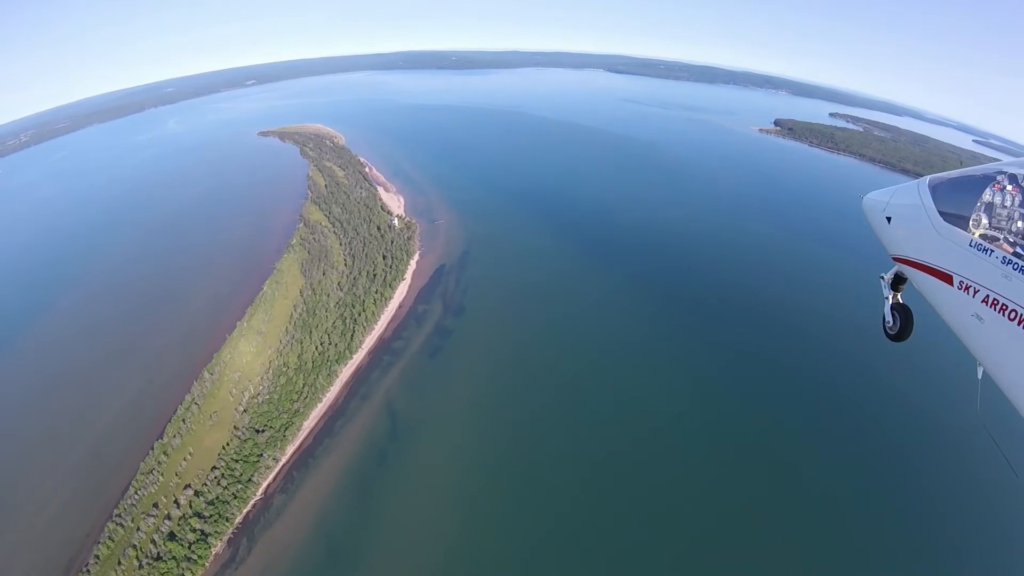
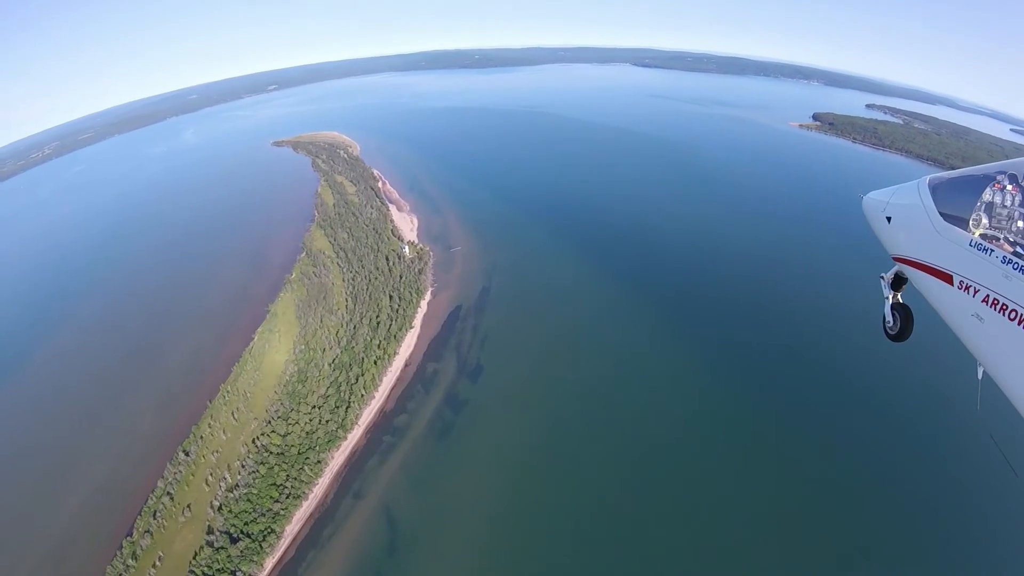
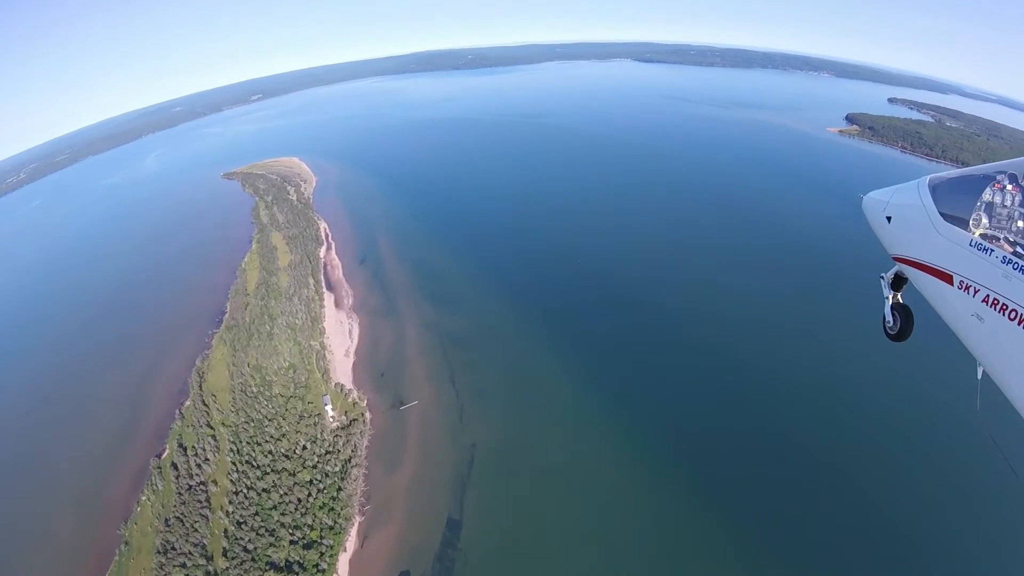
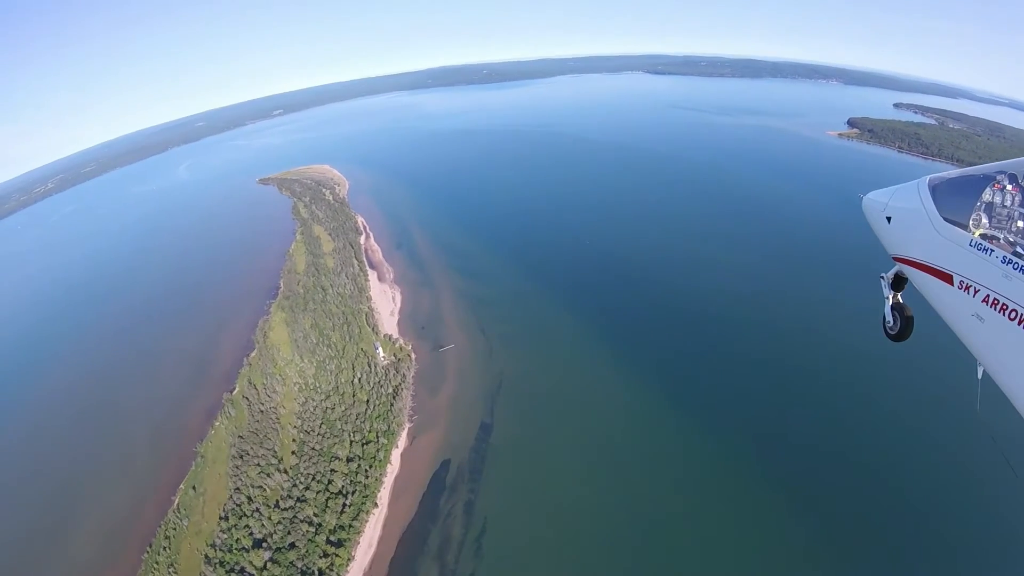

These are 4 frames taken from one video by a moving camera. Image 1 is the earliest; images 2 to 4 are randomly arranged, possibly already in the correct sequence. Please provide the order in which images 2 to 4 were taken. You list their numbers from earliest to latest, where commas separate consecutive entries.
2, 4, 3
